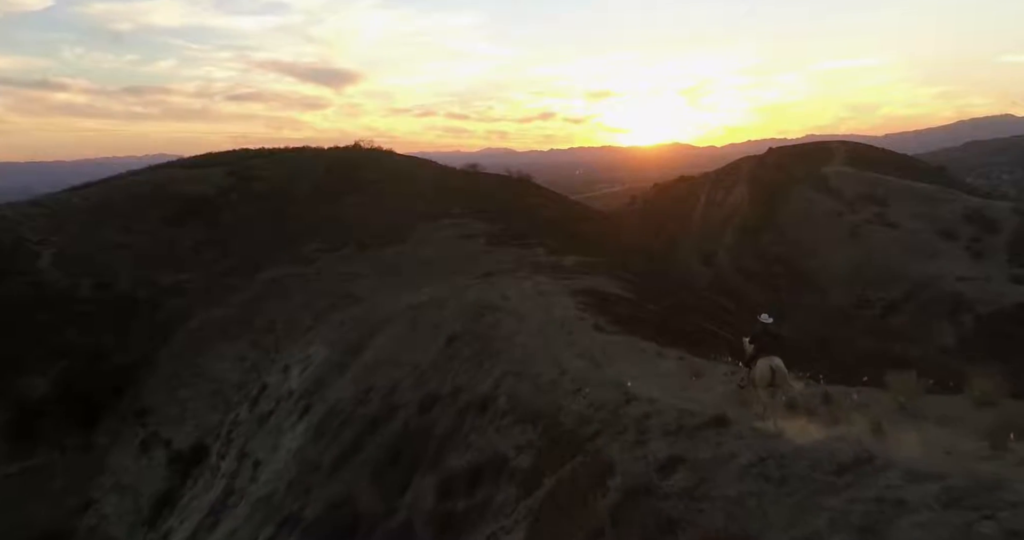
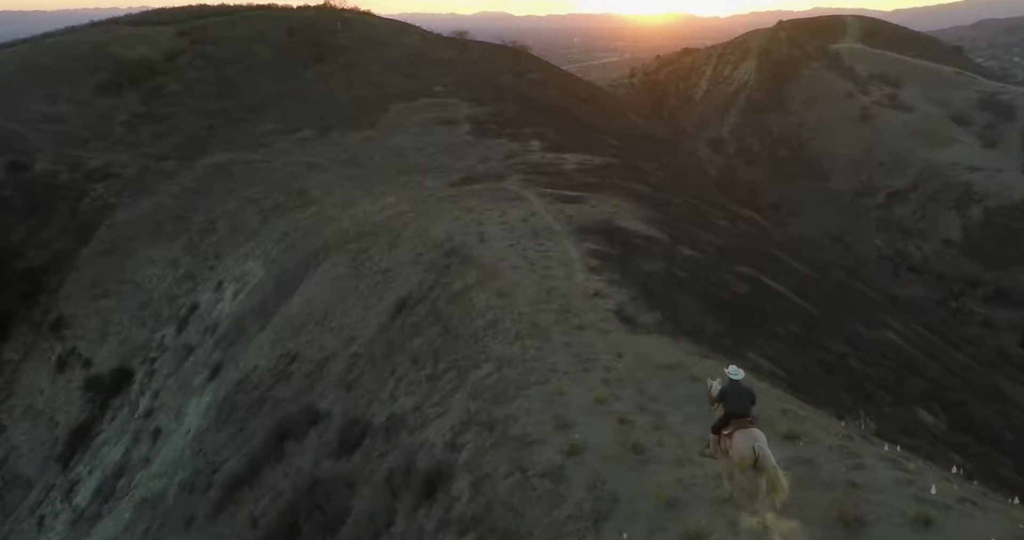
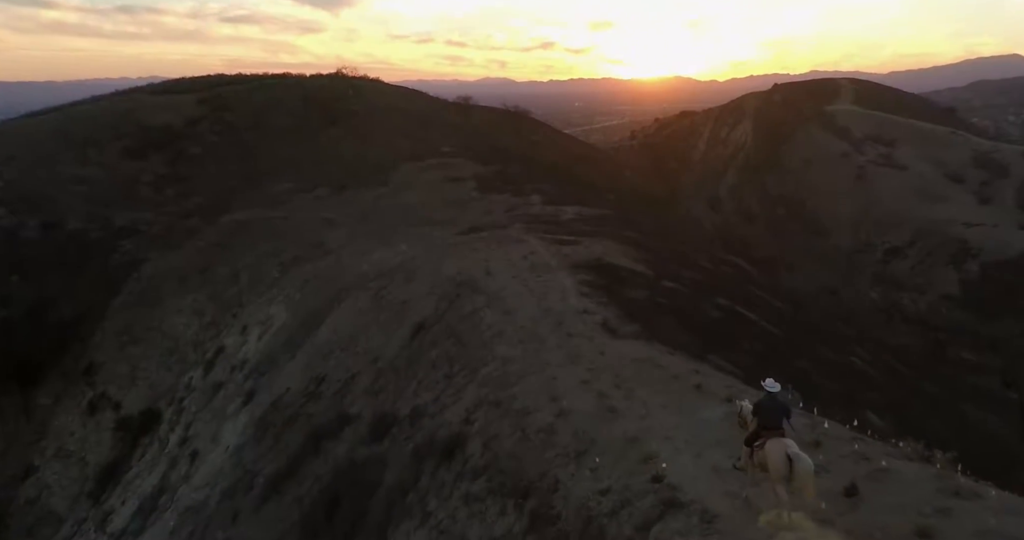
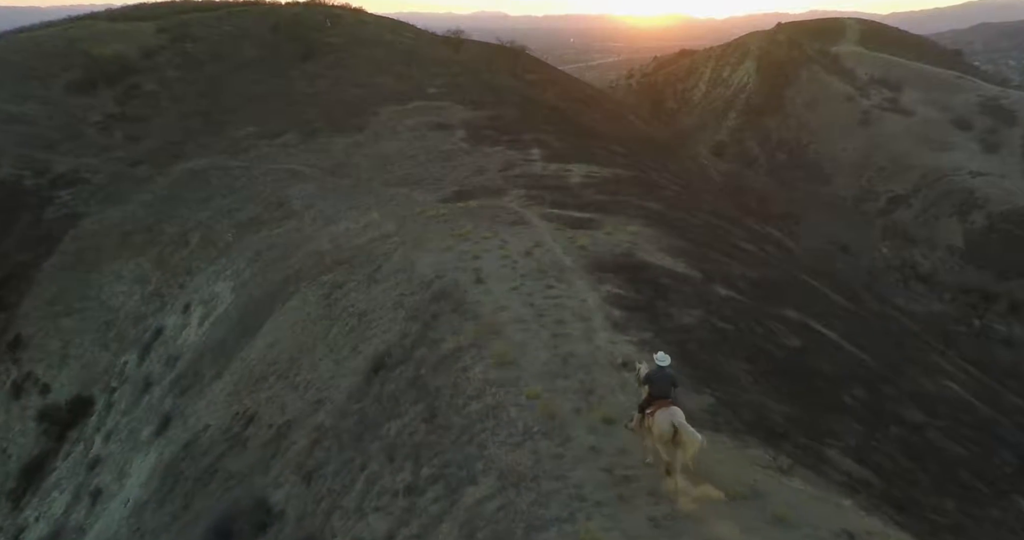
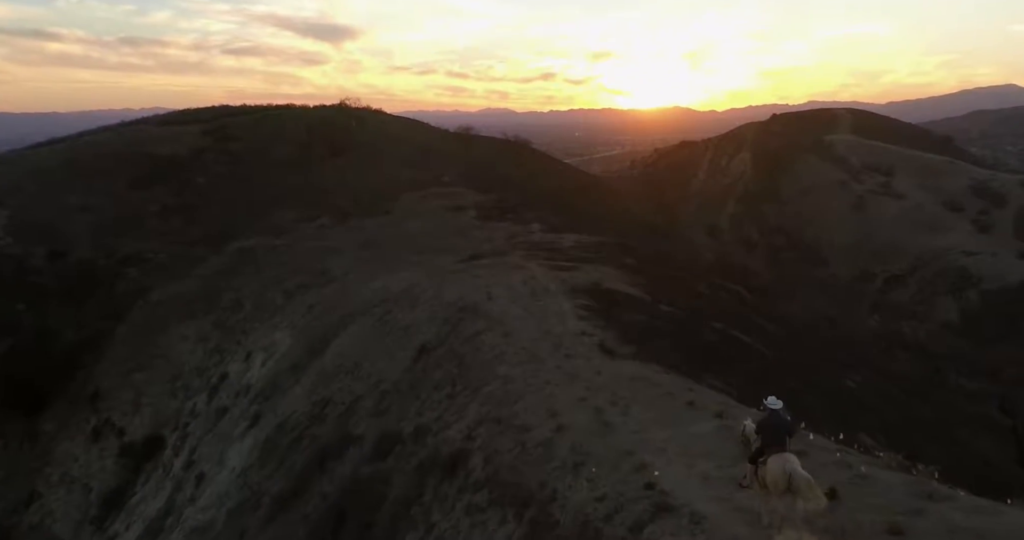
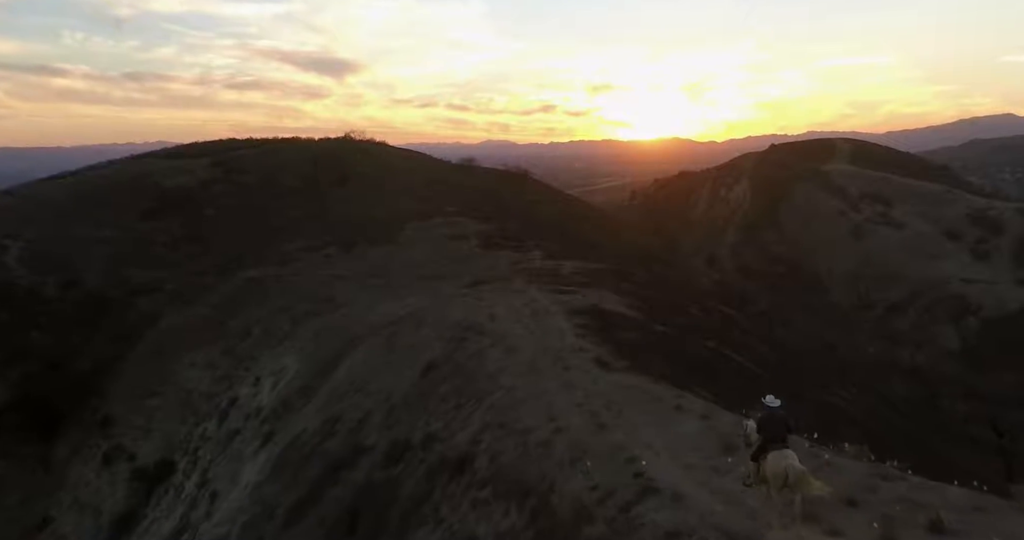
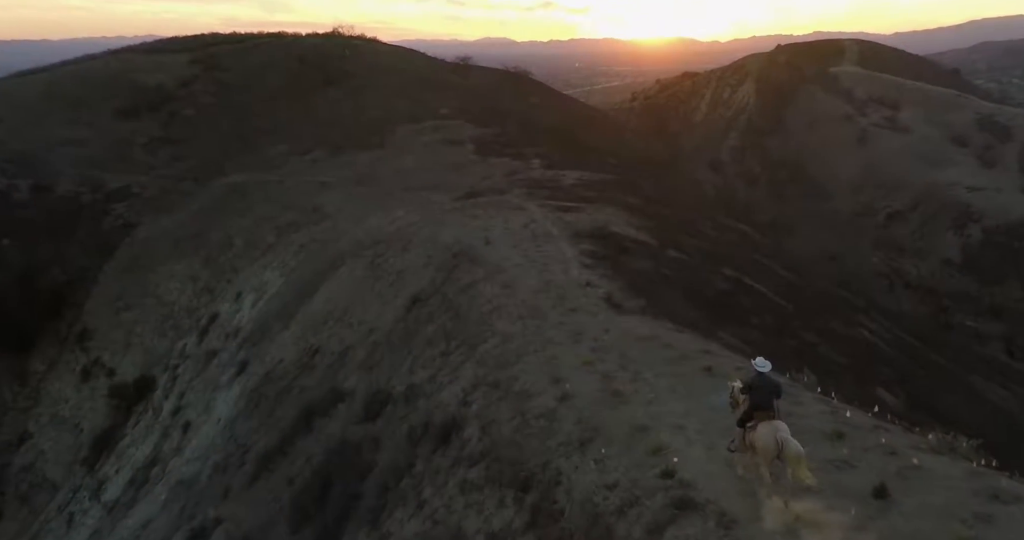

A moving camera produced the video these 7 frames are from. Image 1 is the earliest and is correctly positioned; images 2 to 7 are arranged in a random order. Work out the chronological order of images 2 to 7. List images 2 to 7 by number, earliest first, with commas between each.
6, 5, 3, 7, 2, 4
